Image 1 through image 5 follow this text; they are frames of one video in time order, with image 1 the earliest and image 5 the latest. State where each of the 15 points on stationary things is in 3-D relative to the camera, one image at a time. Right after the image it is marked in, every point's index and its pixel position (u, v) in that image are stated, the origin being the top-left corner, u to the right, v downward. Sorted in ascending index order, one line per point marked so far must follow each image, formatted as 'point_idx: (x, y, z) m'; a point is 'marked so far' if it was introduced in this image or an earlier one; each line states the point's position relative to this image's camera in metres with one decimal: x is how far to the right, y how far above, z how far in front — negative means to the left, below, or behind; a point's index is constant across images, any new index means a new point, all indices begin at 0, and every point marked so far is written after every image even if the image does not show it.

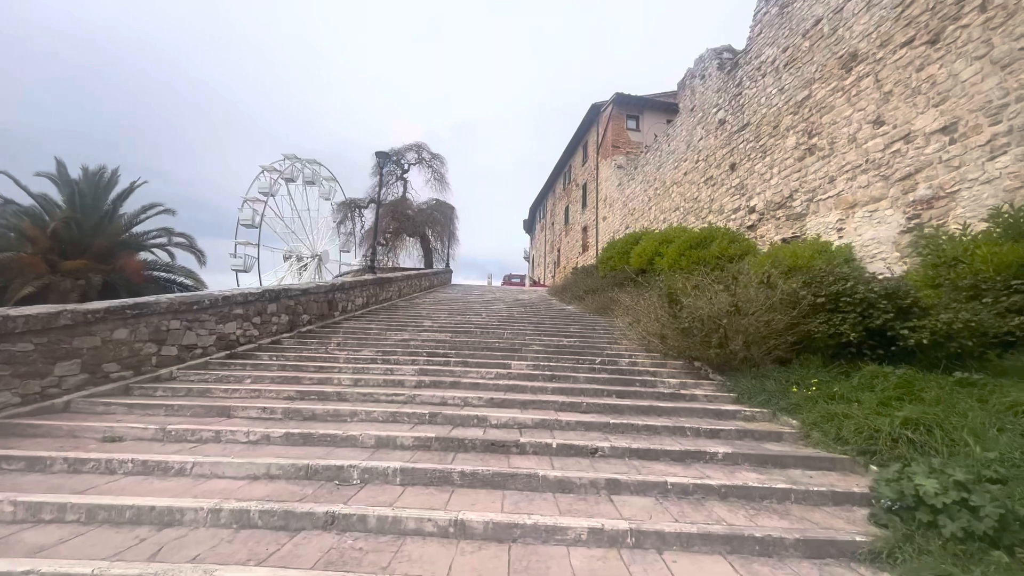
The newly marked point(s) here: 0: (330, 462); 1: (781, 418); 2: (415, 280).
0: (-0.5, -0.5, +2.2) m
1: (+1.1, -0.5, +3.2) m
2: (-1.4, +0.1, +11.5) m
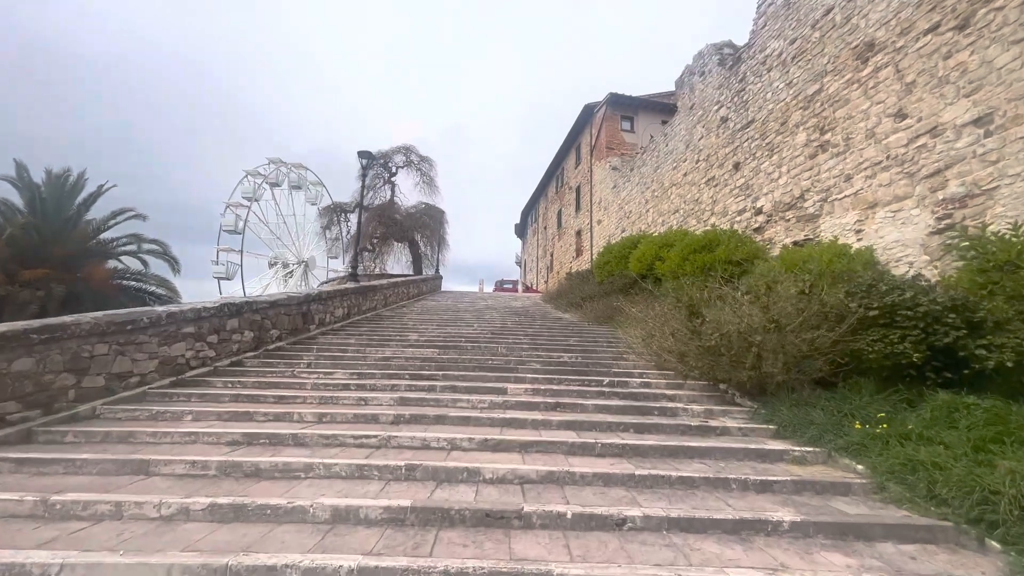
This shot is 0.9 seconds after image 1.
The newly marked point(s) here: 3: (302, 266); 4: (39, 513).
0: (-0.5, -0.5, +1.6) m
1: (+1.1, -0.6, +2.7) m
2: (-1.5, 0.0, +10.9) m
3: (-5.2, +0.6, +19.7) m
4: (-1.1, -0.5, +1.9) m
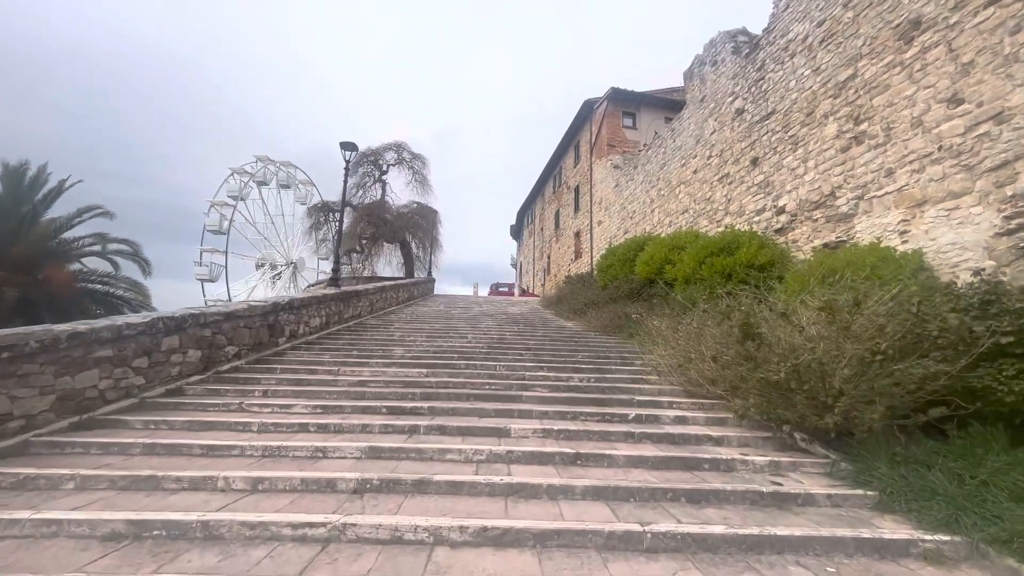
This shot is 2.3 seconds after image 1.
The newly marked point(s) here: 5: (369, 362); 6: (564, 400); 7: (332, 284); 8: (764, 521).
0: (-0.5, -0.6, +0.7) m
1: (+1.1, -0.6, +1.8) m
2: (-1.6, -0.1, +10.0) m
3: (-5.3, +0.5, +18.8) m
4: (-1.1, -0.6, +1.0) m
5: (-0.9, -0.5, +4.9) m
6: (+0.3, -0.6, +3.9) m
7: (-1.8, 0.0, +7.7) m
8: (+0.7, -0.6, +2.1) m
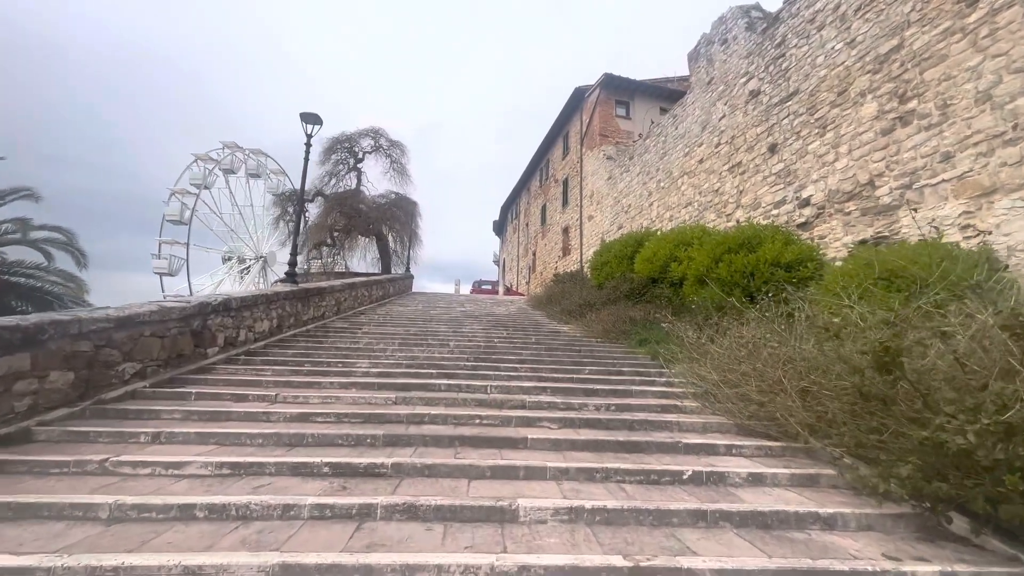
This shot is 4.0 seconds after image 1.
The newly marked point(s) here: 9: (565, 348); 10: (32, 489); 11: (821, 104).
0: (-0.4, -0.6, -0.4) m
1: (+1.2, -0.7, +0.8) m
2: (-1.7, 0.0, +8.9) m
3: (-5.7, +0.6, +17.6) m
4: (-1.0, -0.6, -0.1) m
5: (-0.9, -0.5, +3.8) m
6: (+0.3, -0.6, +2.8) m
7: (-1.9, +0.1, +6.6) m
8: (+0.7, -0.6, +1.0) m
9: (+0.4, -0.5, +6.2) m
10: (-1.2, -0.5, +1.9) m
11: (+3.0, +1.8, +7.6) m
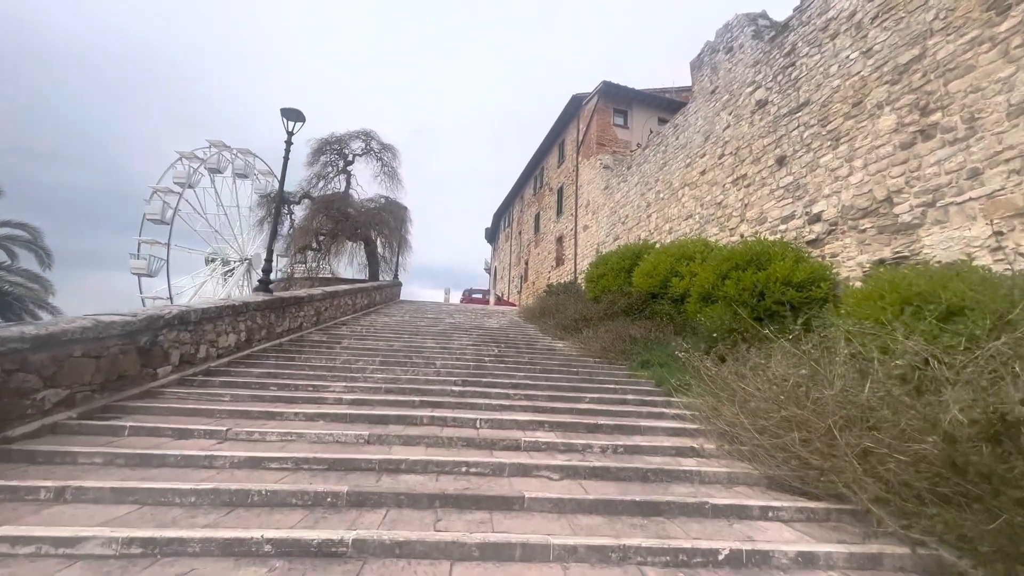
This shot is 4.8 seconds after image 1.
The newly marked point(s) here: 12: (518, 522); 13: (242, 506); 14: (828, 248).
0: (-0.4, -0.6, -0.9) m
1: (+1.2, -0.7, +0.3) m
2: (-1.8, -0.1, +8.4) m
3: (-5.9, +0.5, +17.0) m
4: (-1.0, -0.6, -0.6) m
5: (-1.0, -0.5, +3.3) m
6: (+0.2, -0.6, +2.3) m
7: (-1.9, 0.0, +6.1) m
8: (+0.7, -0.7, +0.6) m
9: (+0.4, -0.6, +5.7) m
10: (-1.2, -0.5, +1.4) m
11: (+3.0, +1.6, +7.1) m
12: (0.0, -0.6, +2.1) m
13: (-0.7, -0.6, +2.1) m
14: (+2.9, +0.3, +7.0) m
